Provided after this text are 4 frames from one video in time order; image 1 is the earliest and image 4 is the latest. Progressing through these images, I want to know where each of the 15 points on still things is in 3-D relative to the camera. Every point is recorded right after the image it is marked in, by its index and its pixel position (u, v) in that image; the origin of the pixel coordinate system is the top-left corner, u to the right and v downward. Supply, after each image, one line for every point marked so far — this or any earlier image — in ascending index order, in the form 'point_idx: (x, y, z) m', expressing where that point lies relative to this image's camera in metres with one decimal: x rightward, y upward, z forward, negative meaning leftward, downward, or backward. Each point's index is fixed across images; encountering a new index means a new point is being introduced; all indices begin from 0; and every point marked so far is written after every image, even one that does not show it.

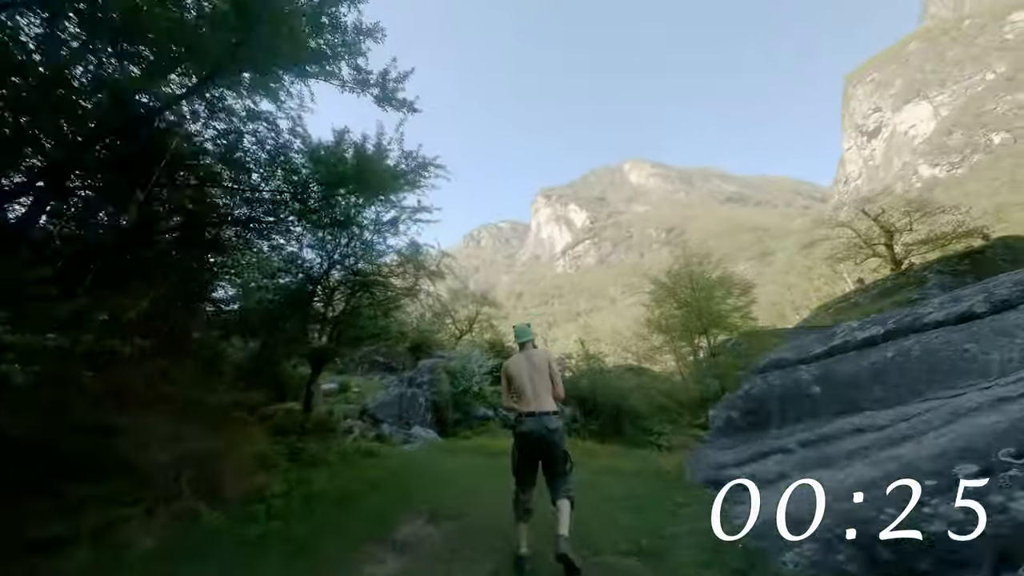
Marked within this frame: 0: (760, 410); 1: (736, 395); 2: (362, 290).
0: (+7.4, -3.6, +9.6) m
1: (+7.3, -3.5, +10.6) m
2: (-8.1, -0.1, +17.9) m
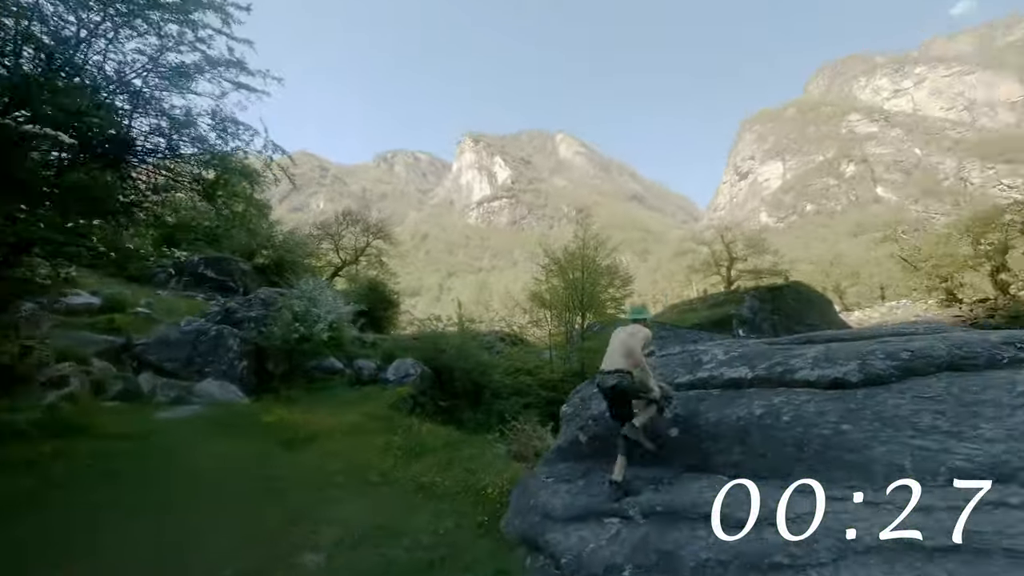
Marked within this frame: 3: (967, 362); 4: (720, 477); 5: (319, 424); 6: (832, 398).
0: (+2.4, -3.8, +8.0) m
1: (+2.1, -3.4, +8.9) m
2: (-13.5, +4.0, +10.7) m
3: (+8.9, -1.5, +6.2) m
4: (+4.0, -3.7, +6.3) m
5: (-8.2, -5.7, +13.6) m
6: (+6.1, -2.1, +6.2) m
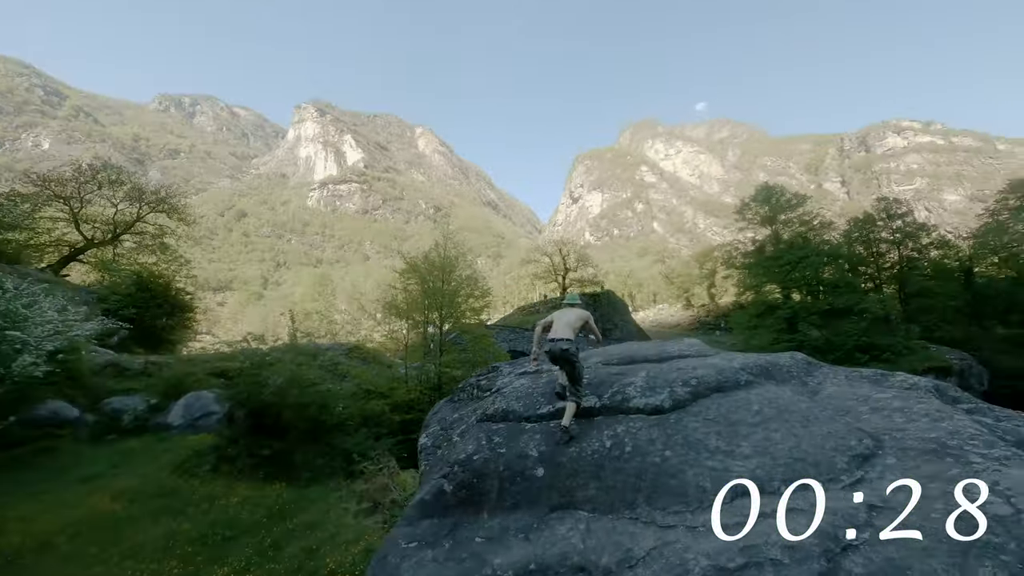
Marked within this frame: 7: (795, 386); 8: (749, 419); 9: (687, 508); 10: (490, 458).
0: (-0.8, -4.7, +7.7) m
1: (-1.4, -4.4, +8.4) m
2: (-16.0, +3.6, +3.5) m
3: (+5.9, -2.7, +8.8) m
4: (+1.4, -4.7, +6.8) m
5: (-12.8, -6.3, +8.3) m
6: (+3.4, -3.3, +7.7) m
7: (+7.7, -2.7, +8.9) m
8: (+5.3, -2.9, +7.3) m
9: (+3.2, -4.1, +6.1) m
10: (-0.5, -4.3, +8.1) m
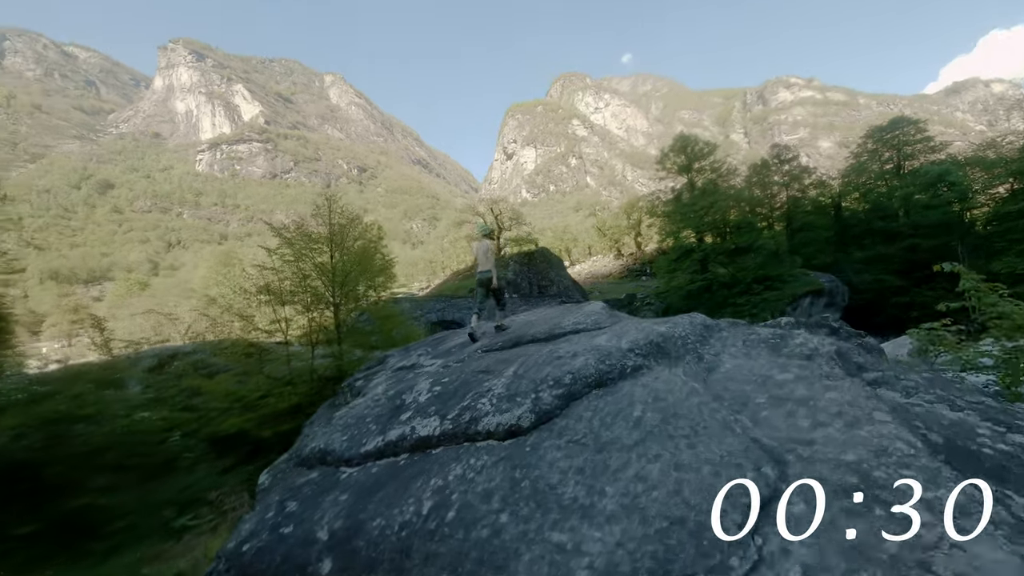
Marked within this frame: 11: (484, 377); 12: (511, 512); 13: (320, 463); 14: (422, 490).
0: (-4.1, -4.7, +4.8) m
1: (-4.9, -4.4, +5.3) m
2: (-19.0, +1.5, -2.9) m
3: (+2.1, -1.9, +6.7) m
4: (-1.8, -4.6, +4.3) m
5: (-15.9, -7.4, +3.6) m
6: (-0.1, -2.9, +5.2) m
7: (+3.8, -1.7, +7.1) m
8: (+1.8, -2.4, +5.1) m
9: (0.0, -3.9, +3.8) m
10: (-4.0, -4.2, +5.1) m
11: (-0.6, -2.0, +7.5) m
12: (0.0, -3.2, +4.6) m
13: (-4.0, -3.6, +6.6) m
14: (-1.4, -3.2, +5.2) m
